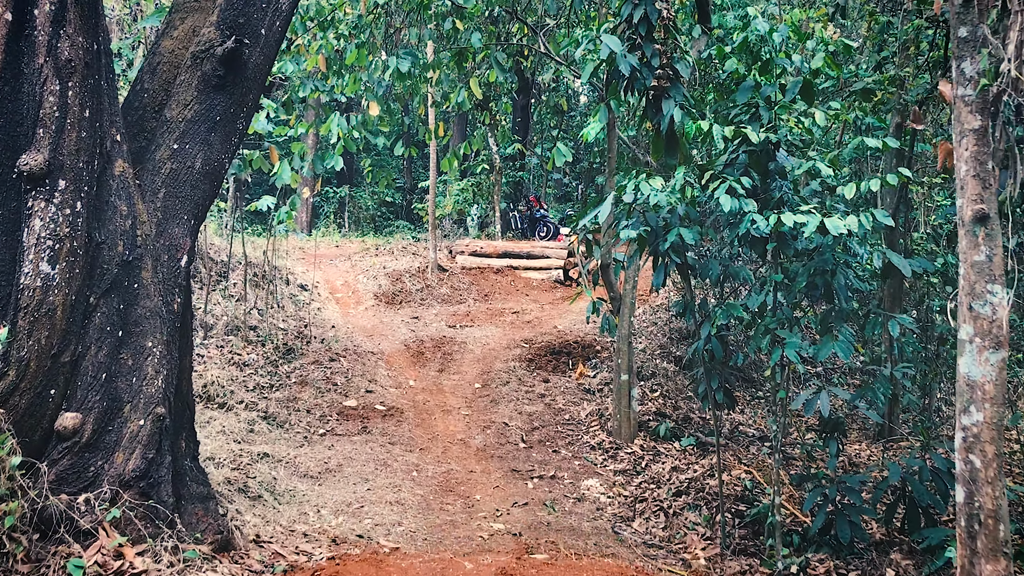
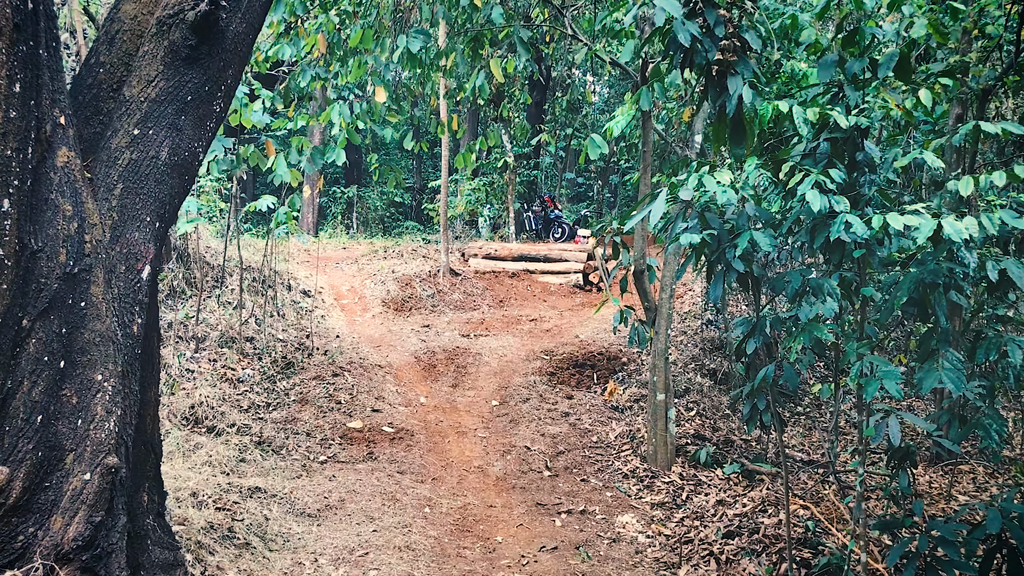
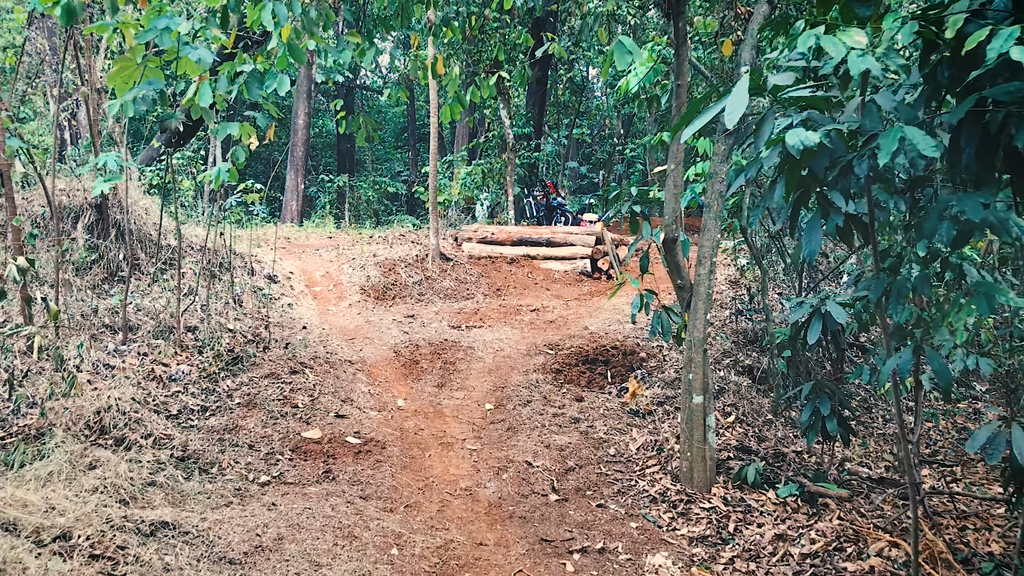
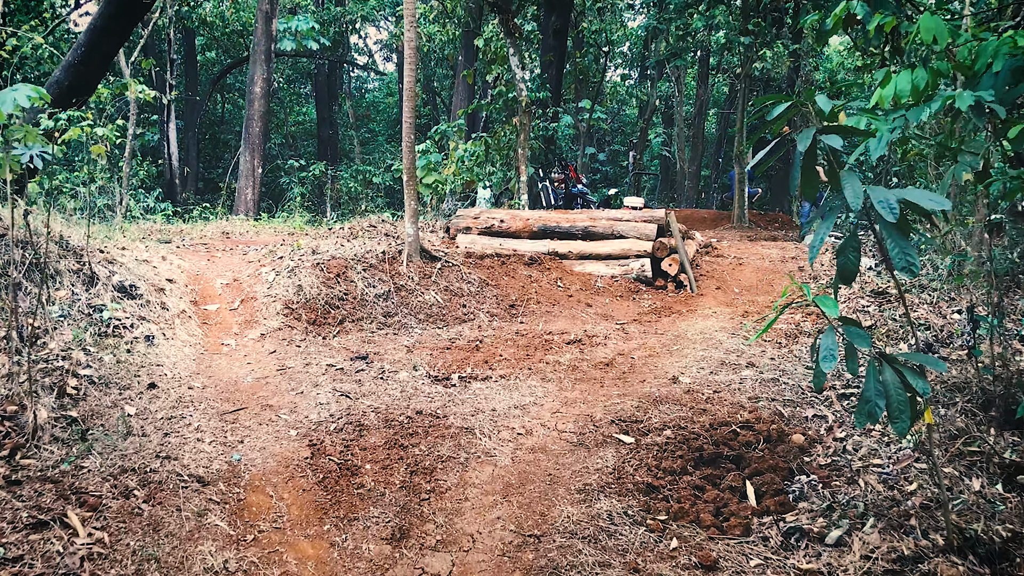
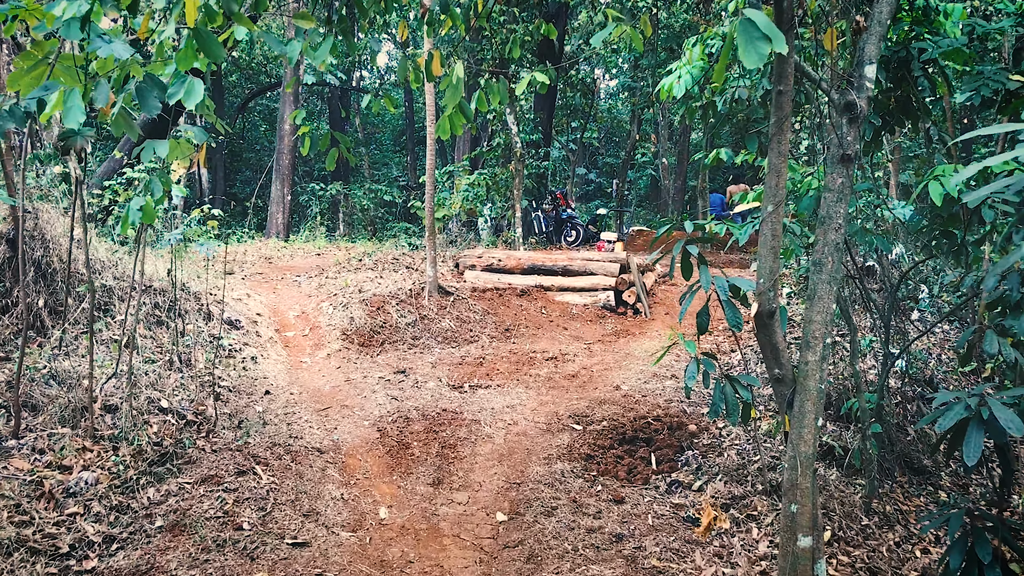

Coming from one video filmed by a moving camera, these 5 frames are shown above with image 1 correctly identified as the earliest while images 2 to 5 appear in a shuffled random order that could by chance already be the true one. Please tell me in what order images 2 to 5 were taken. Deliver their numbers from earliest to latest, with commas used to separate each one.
2, 3, 5, 4
